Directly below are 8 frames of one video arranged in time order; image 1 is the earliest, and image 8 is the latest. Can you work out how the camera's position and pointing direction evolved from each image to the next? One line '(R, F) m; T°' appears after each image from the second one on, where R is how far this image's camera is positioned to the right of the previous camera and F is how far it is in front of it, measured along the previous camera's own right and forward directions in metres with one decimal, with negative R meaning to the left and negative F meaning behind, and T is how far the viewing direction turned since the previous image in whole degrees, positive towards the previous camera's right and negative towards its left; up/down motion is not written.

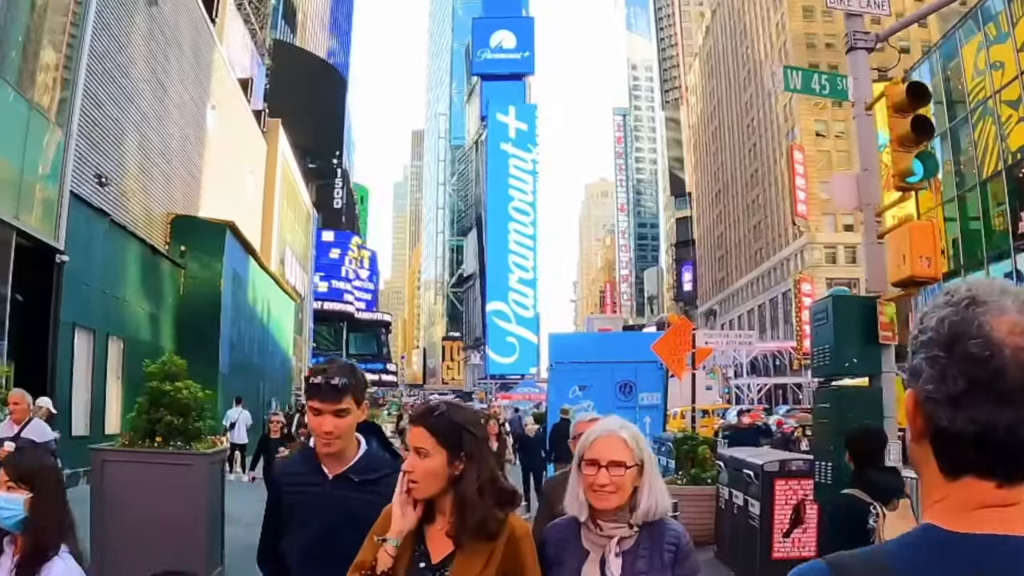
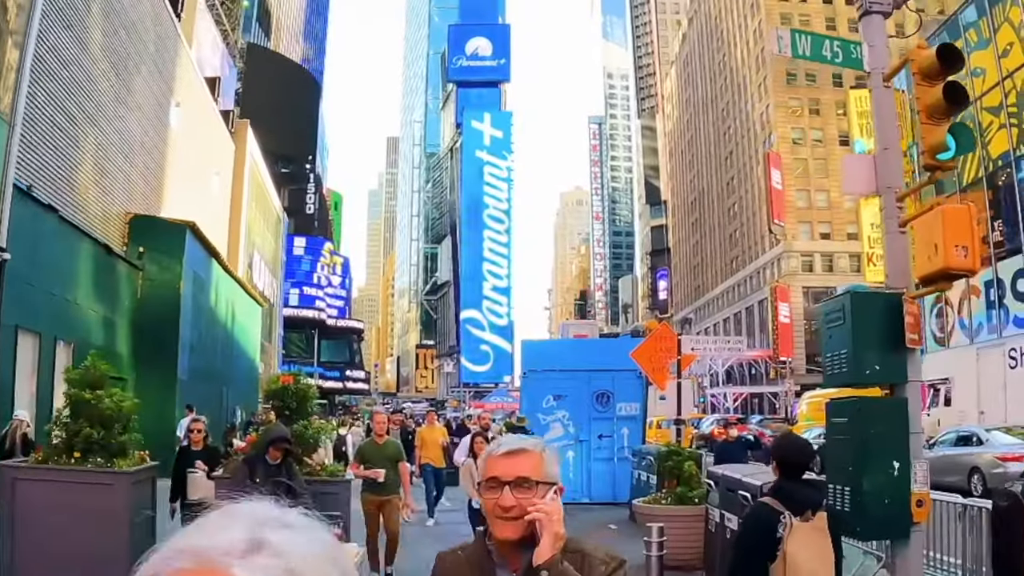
(+0.1, +0.8) m; +2°
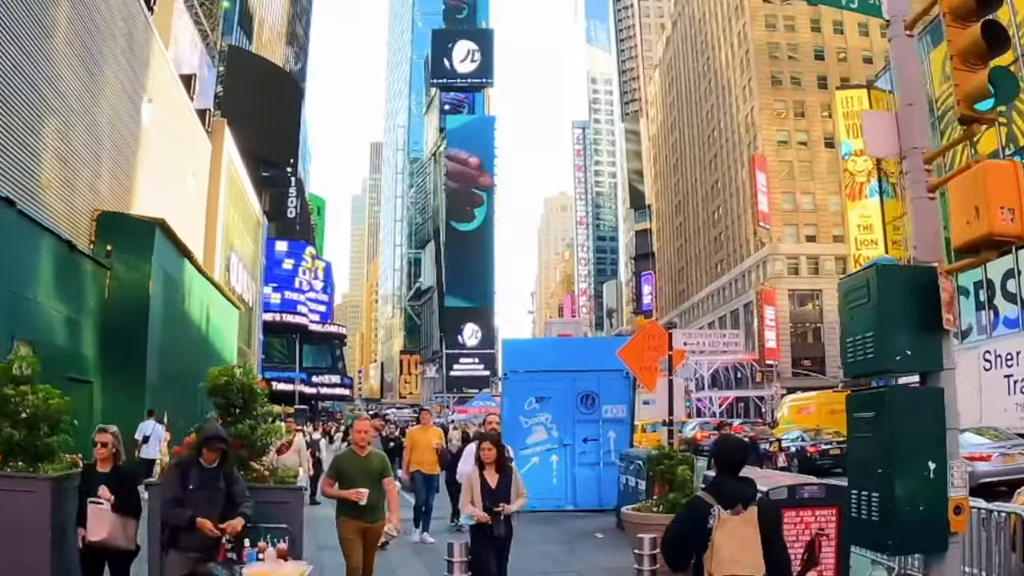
(+0.1, +0.7) m; +1°
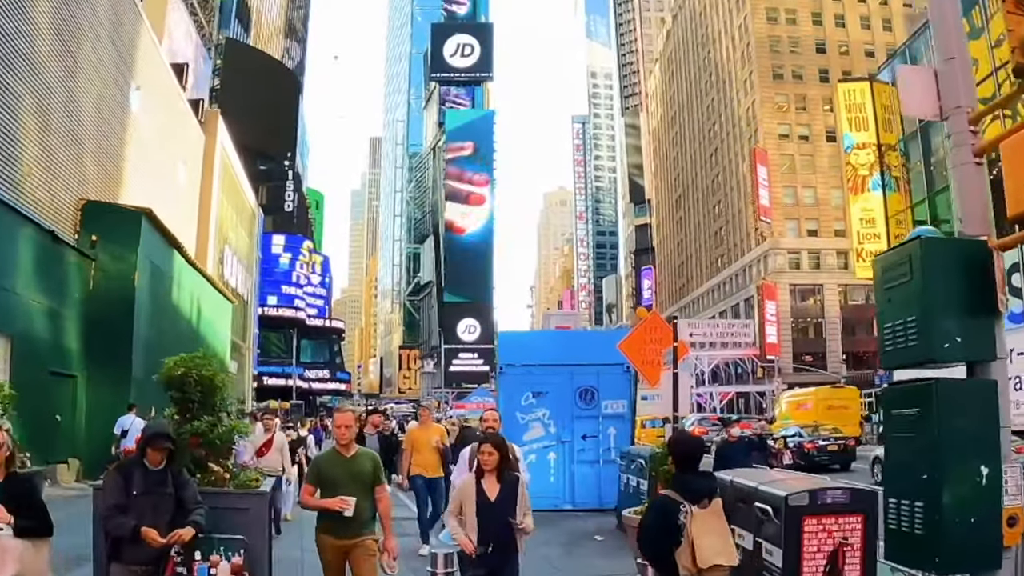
(+0.1, +0.5) m; 0°
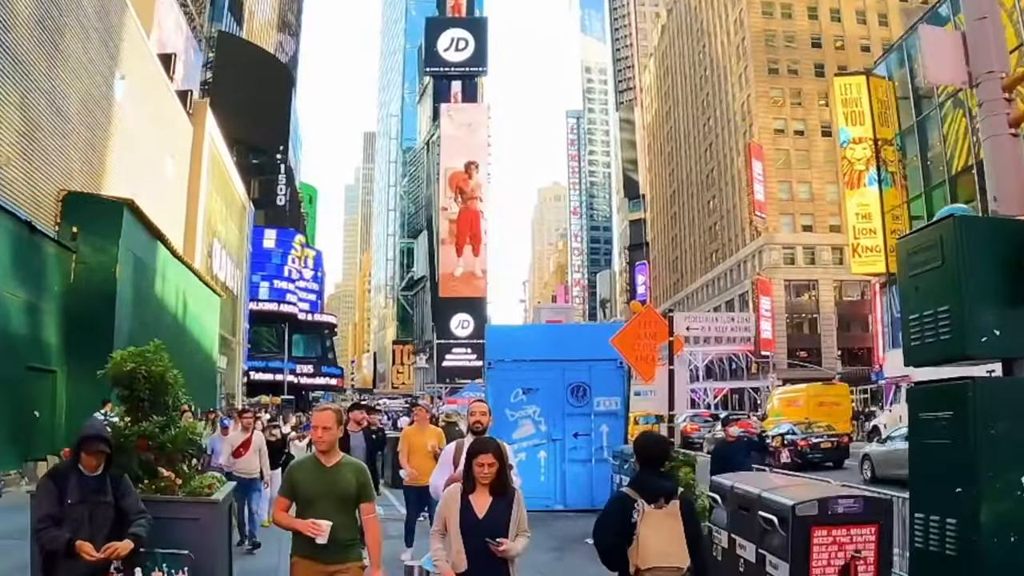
(+0.1, +0.4) m; 0°
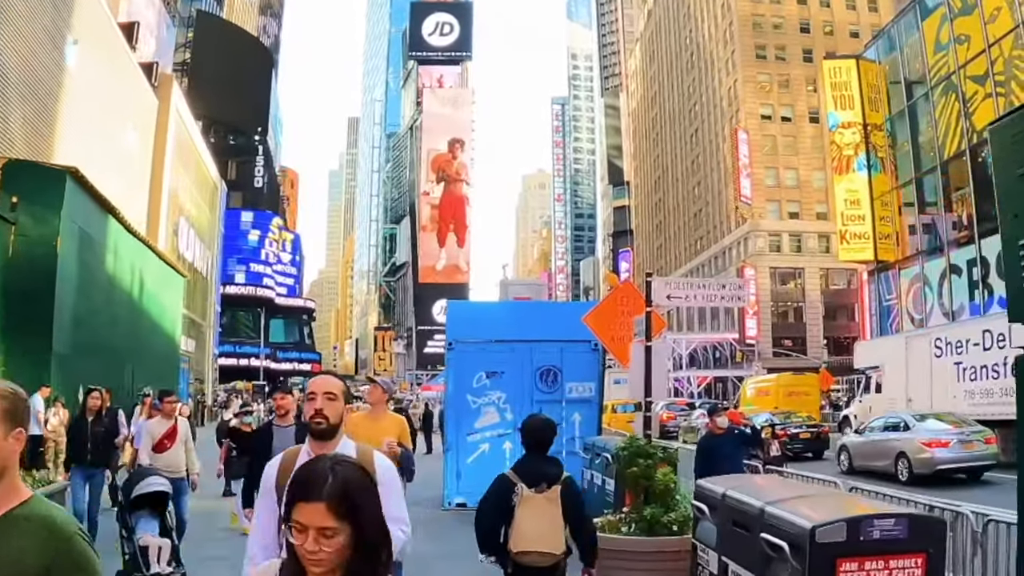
(+0.3, +1.2) m; +1°
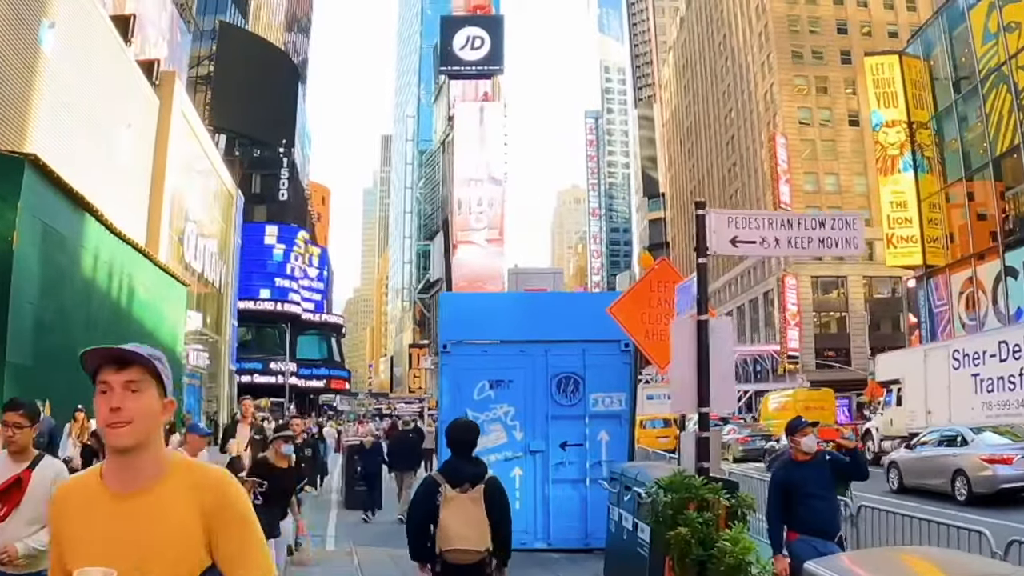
(+0.3, +2.4) m; -2°
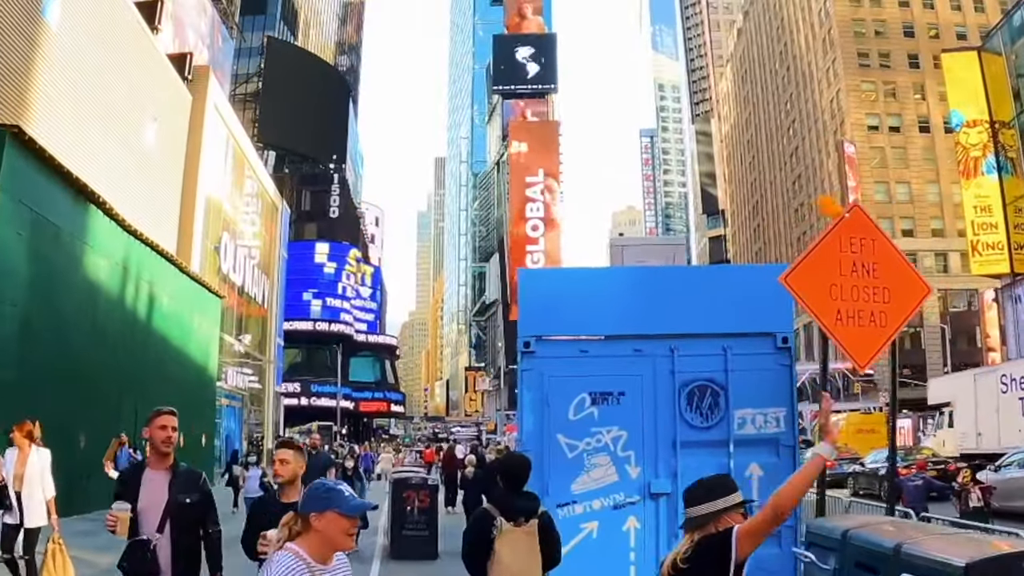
(-0.4, +3.0) m; -4°
